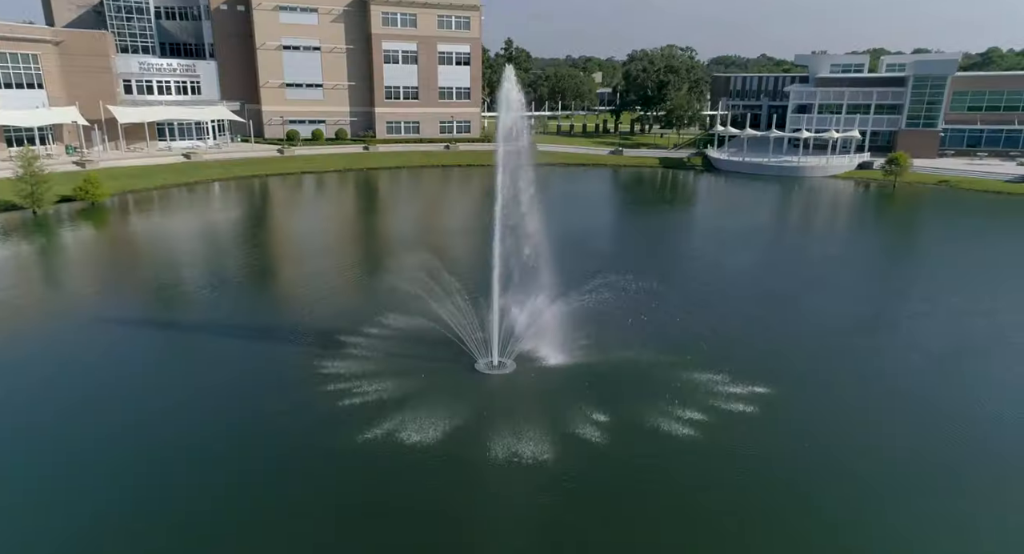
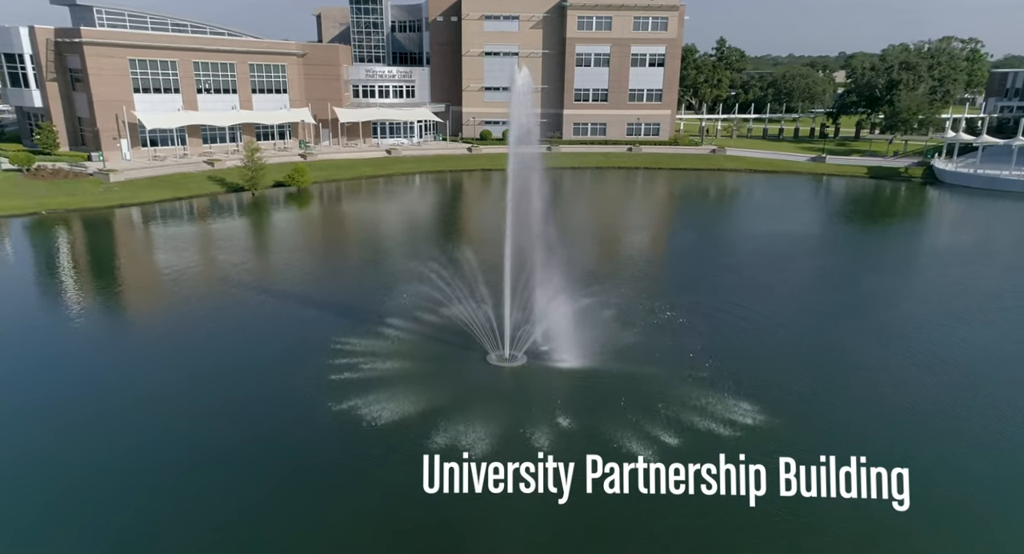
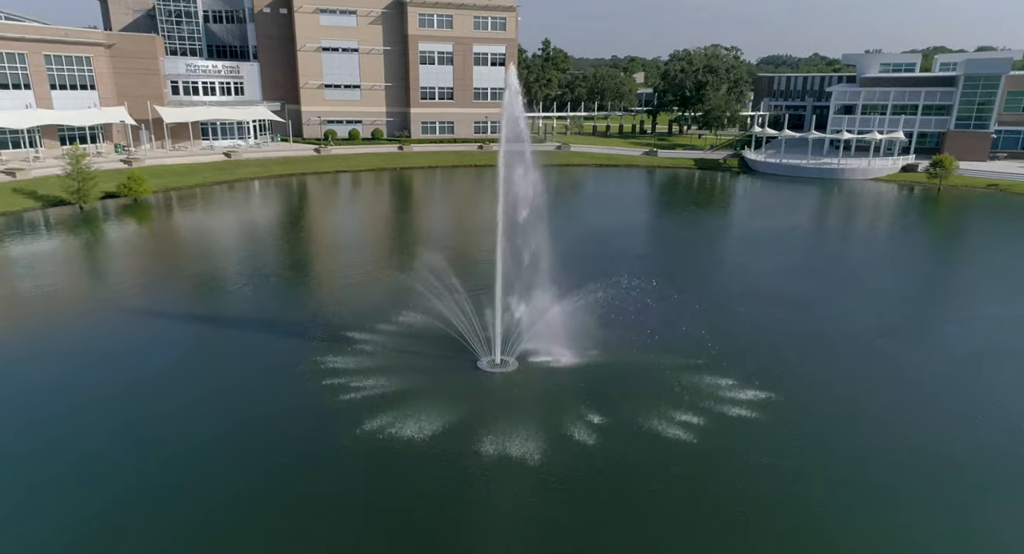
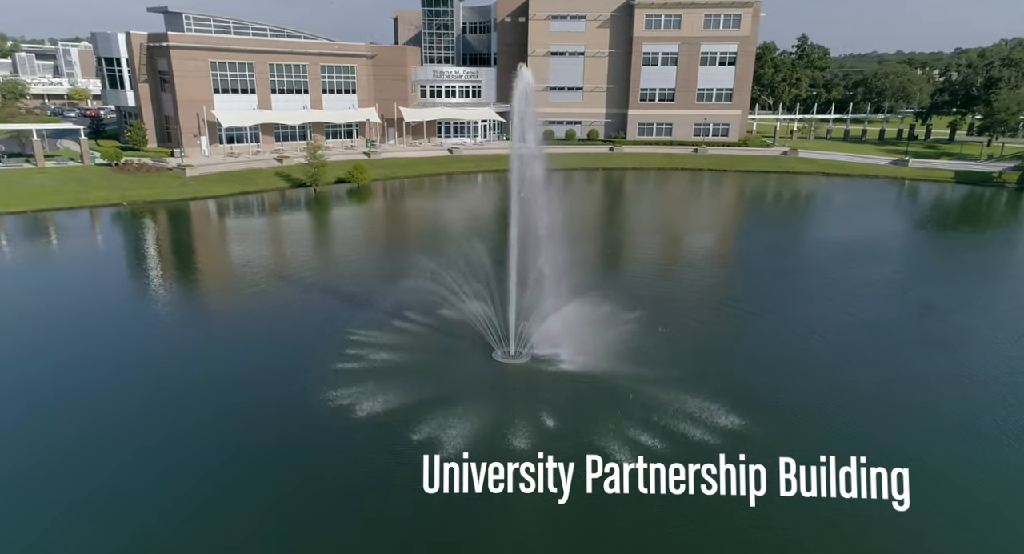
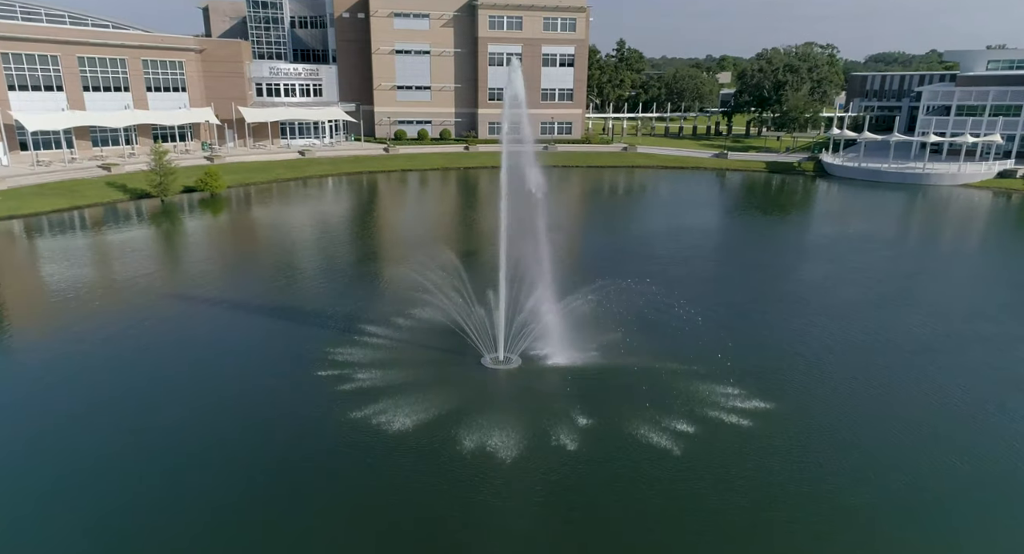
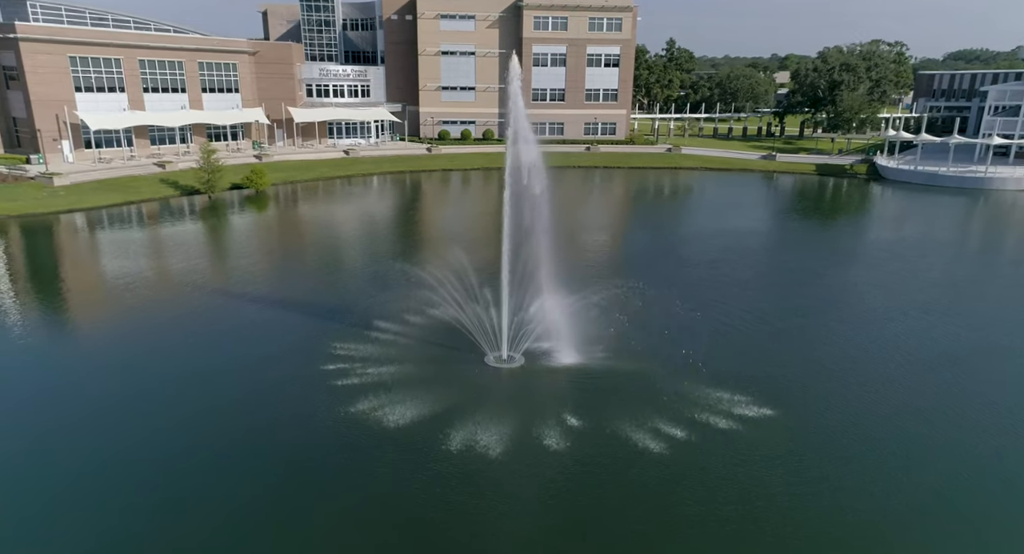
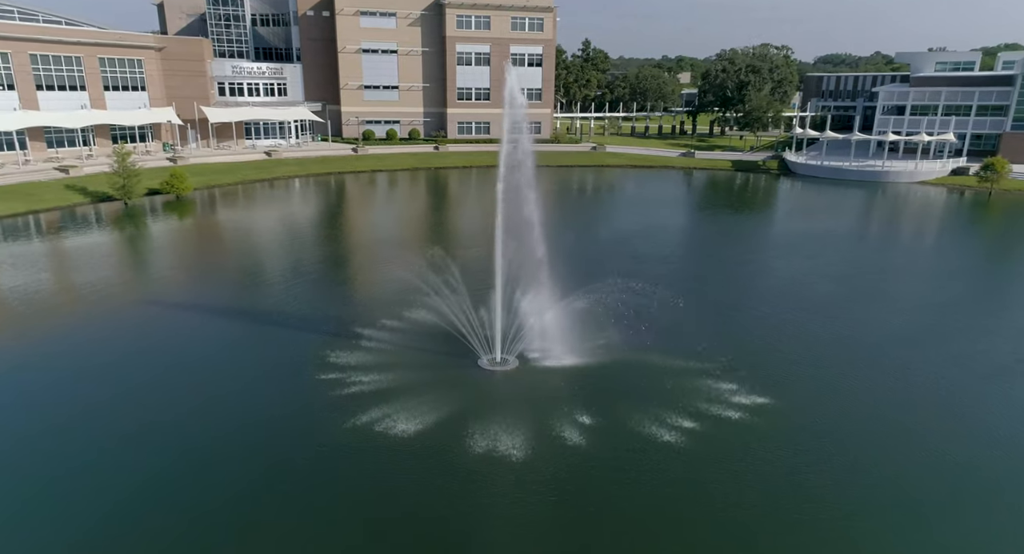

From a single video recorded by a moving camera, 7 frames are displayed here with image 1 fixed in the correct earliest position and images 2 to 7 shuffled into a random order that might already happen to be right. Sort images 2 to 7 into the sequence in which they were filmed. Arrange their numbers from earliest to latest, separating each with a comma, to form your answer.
3, 7, 5, 6, 2, 4
